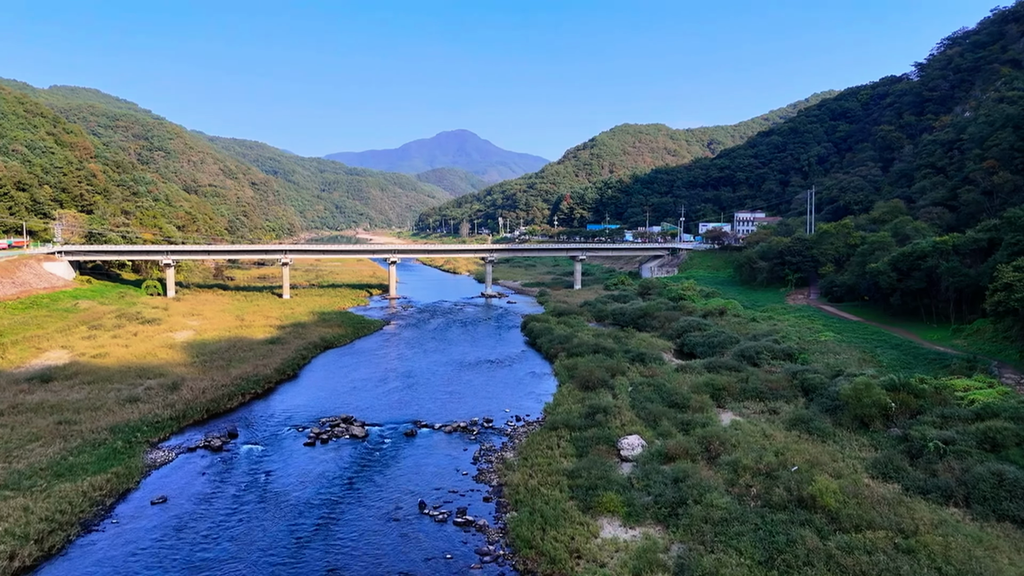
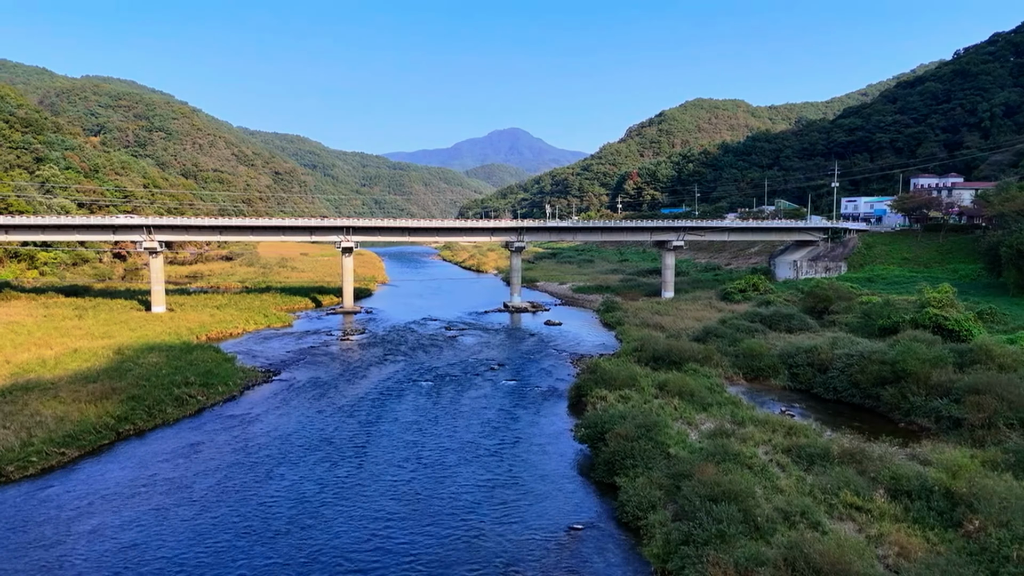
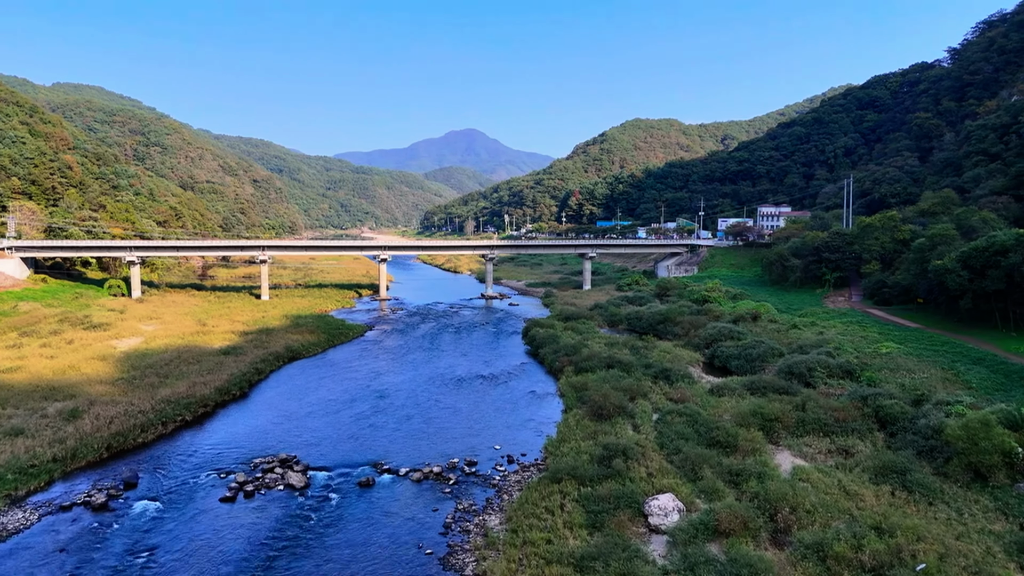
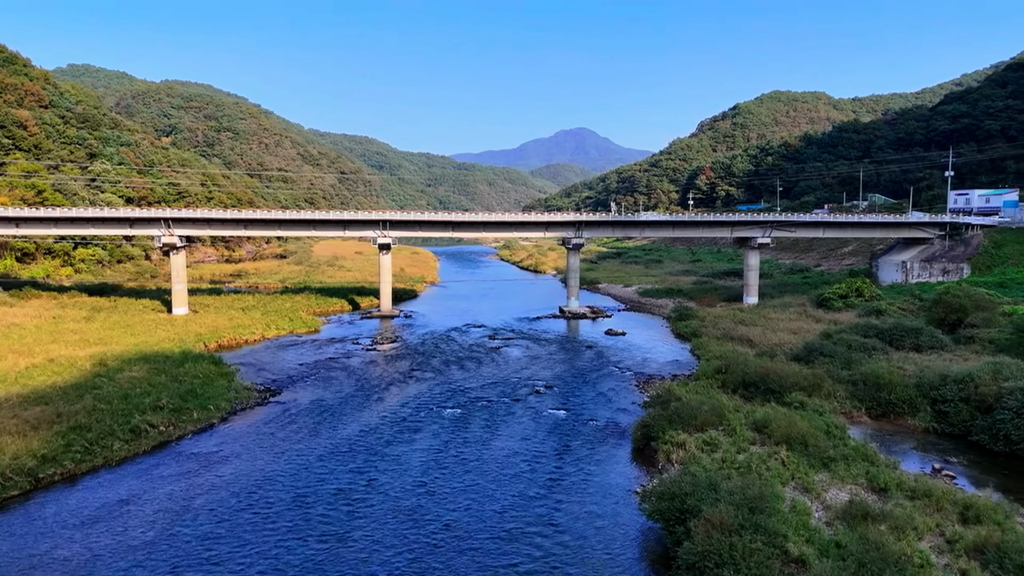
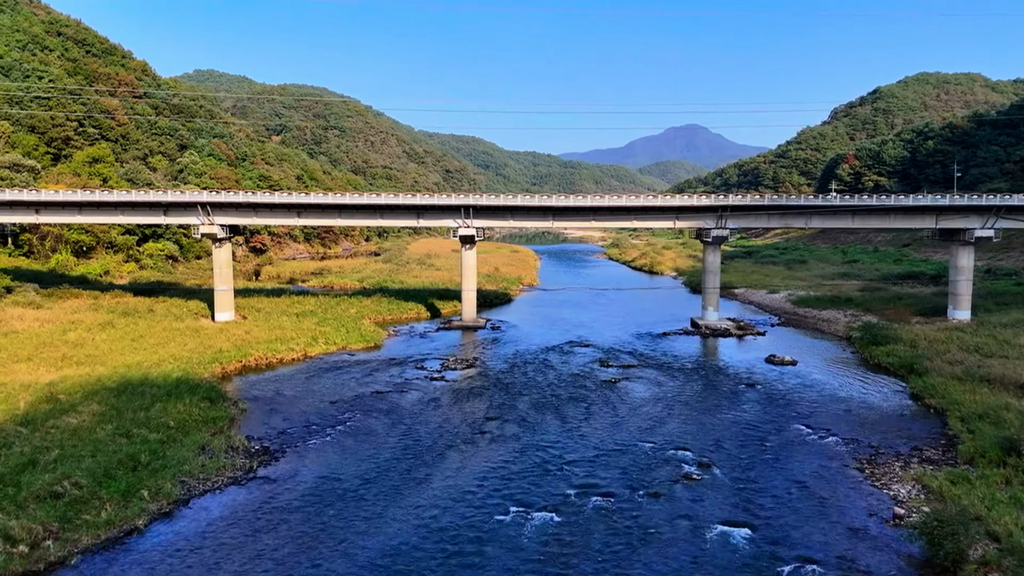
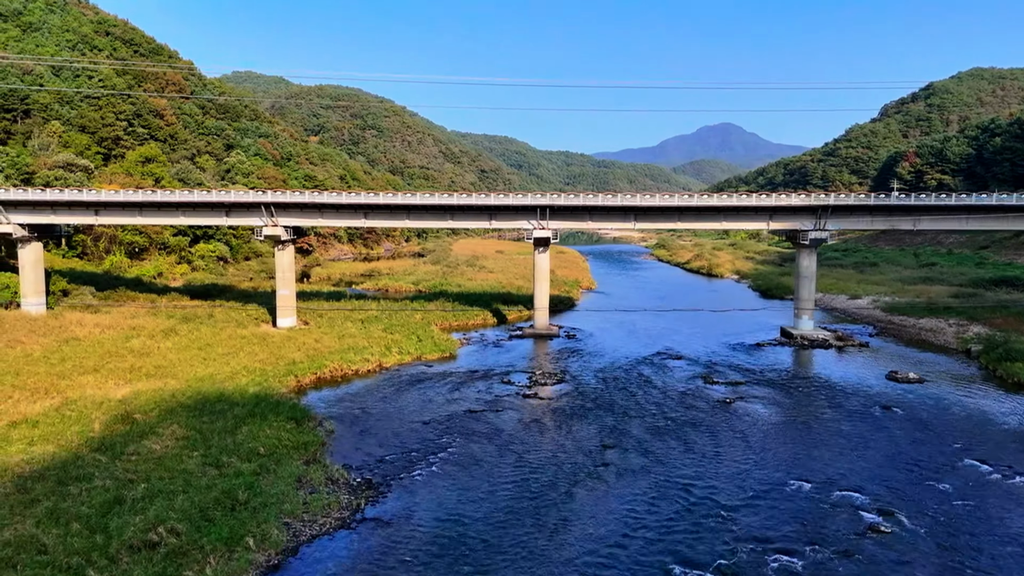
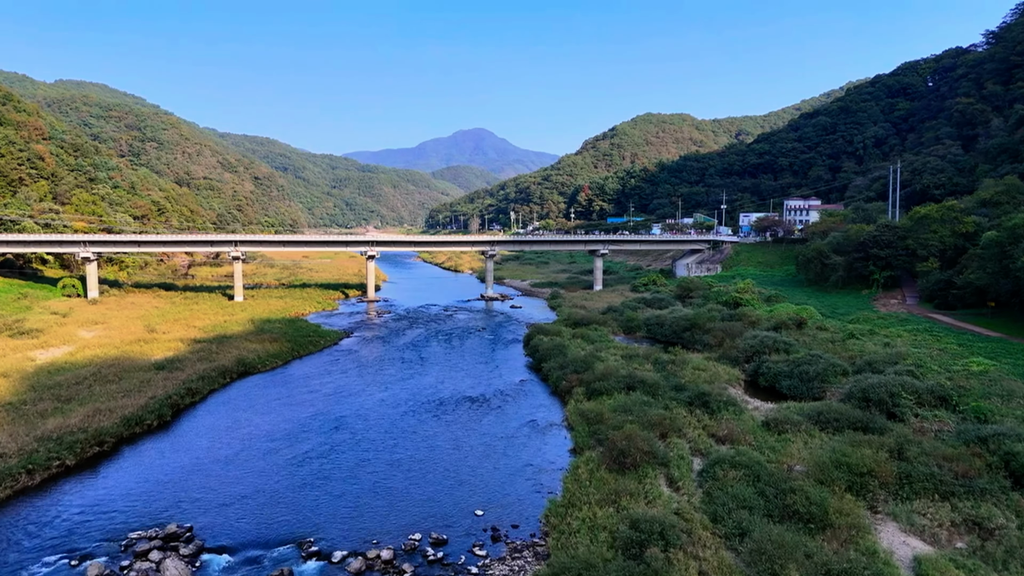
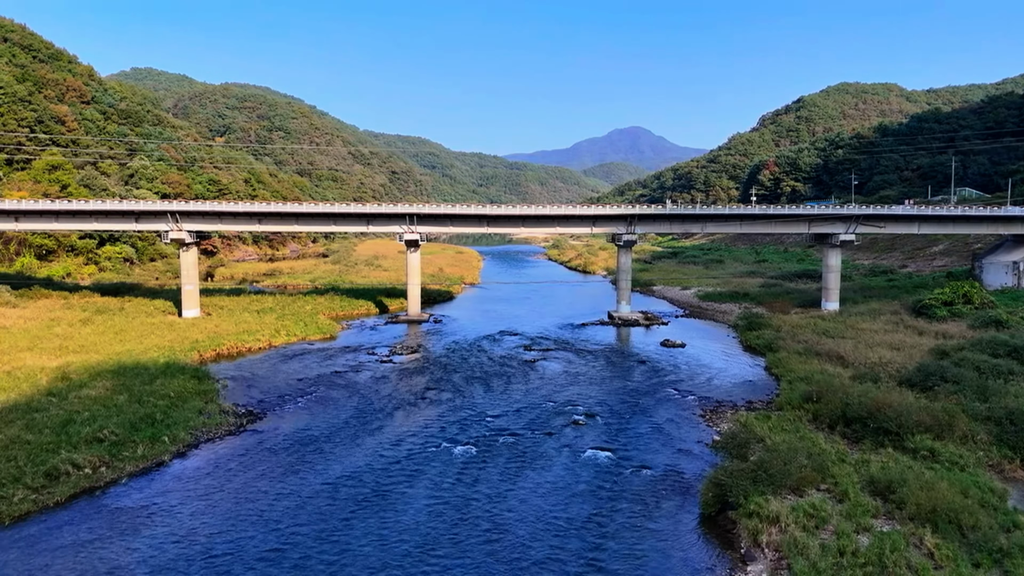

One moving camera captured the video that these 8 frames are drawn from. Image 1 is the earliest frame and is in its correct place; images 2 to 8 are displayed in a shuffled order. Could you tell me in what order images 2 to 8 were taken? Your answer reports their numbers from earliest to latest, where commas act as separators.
3, 7, 2, 4, 8, 5, 6
